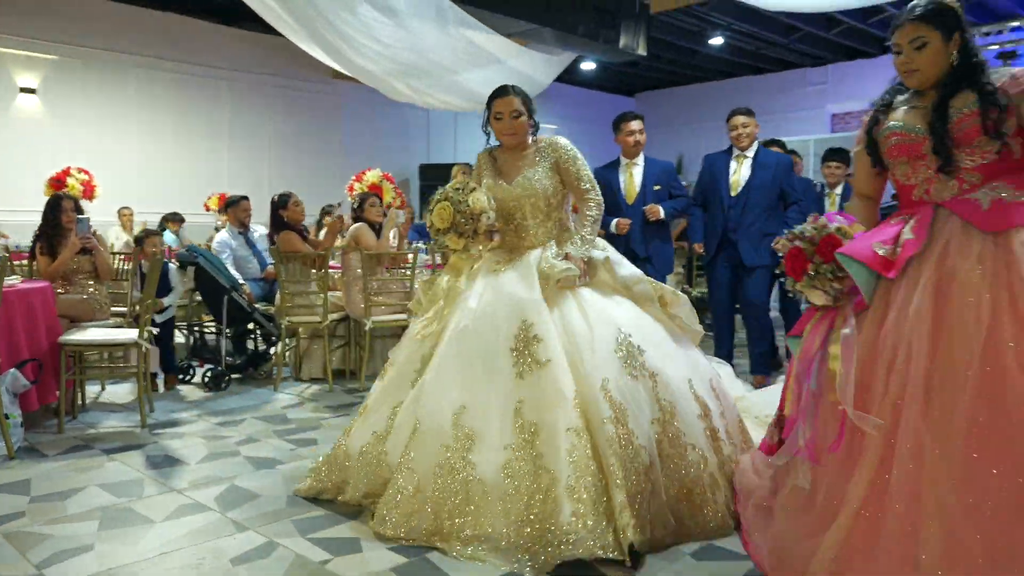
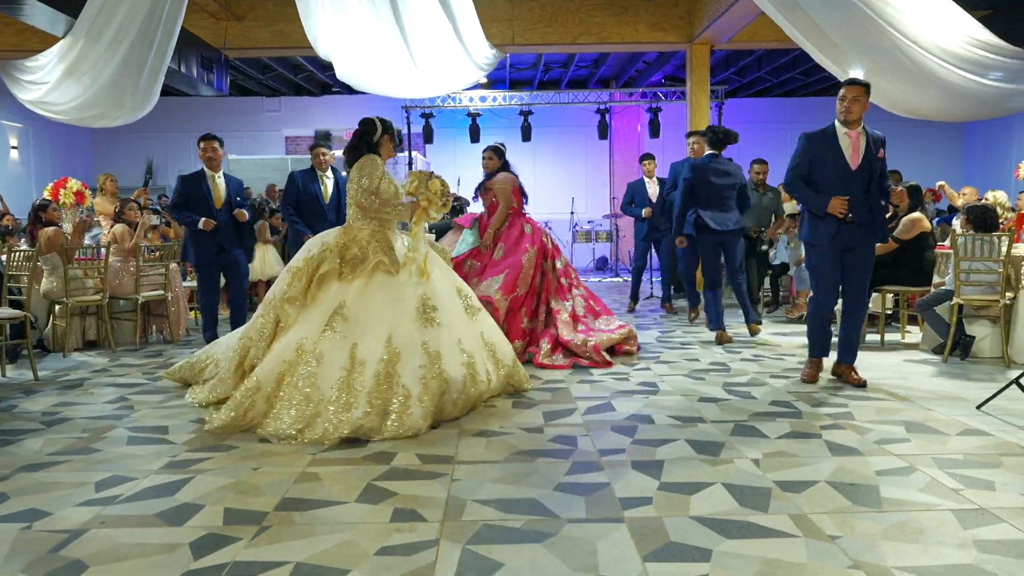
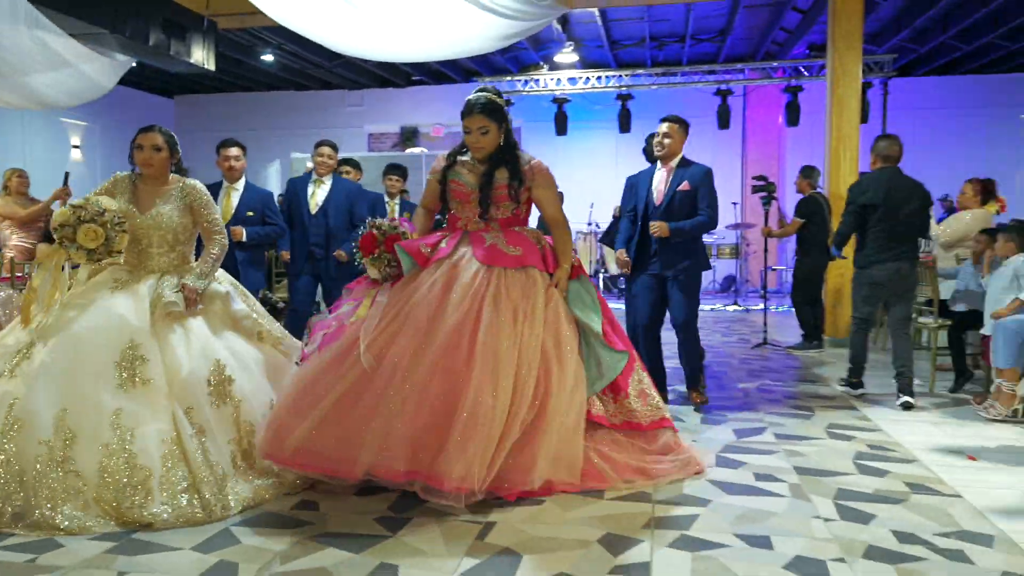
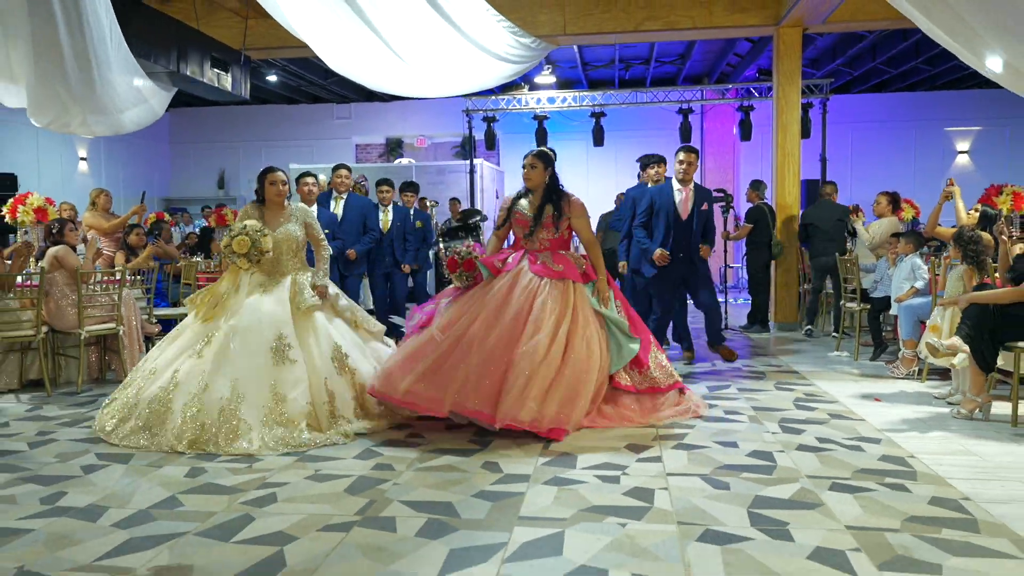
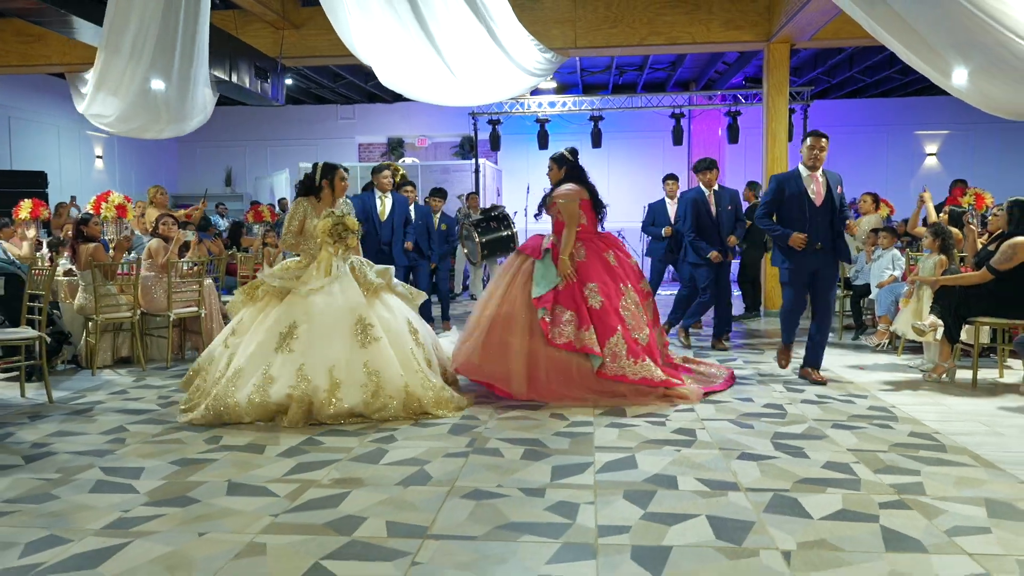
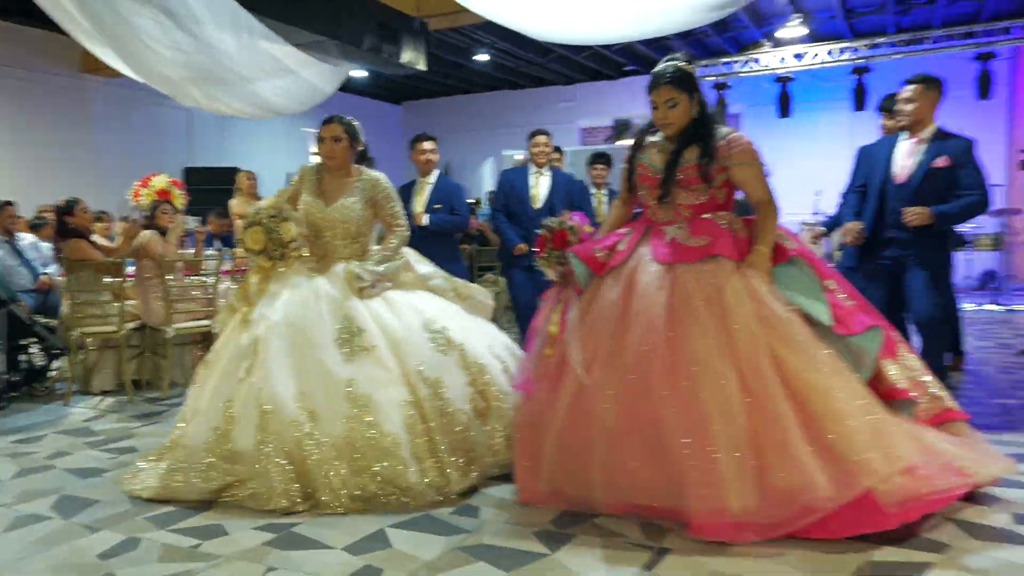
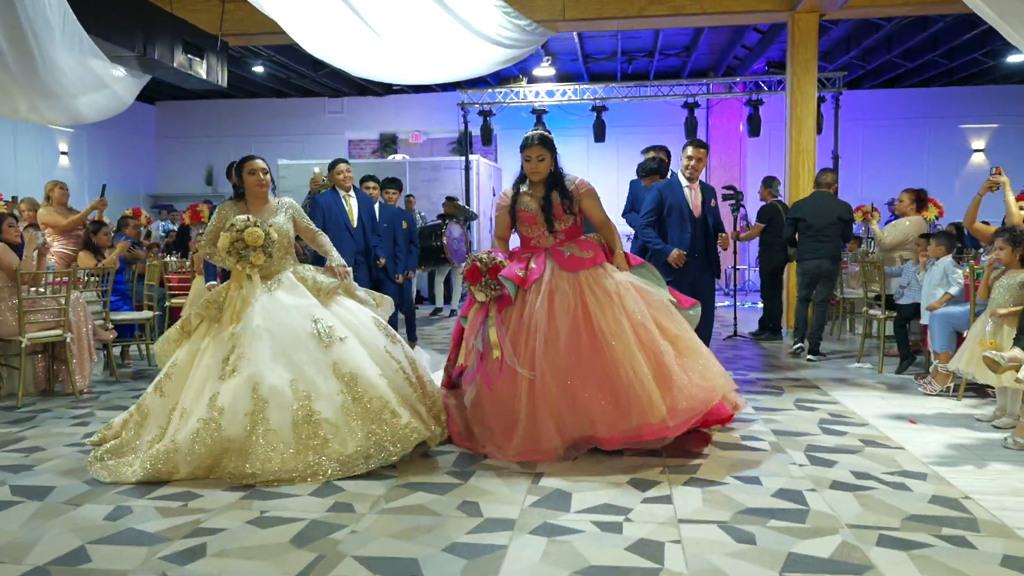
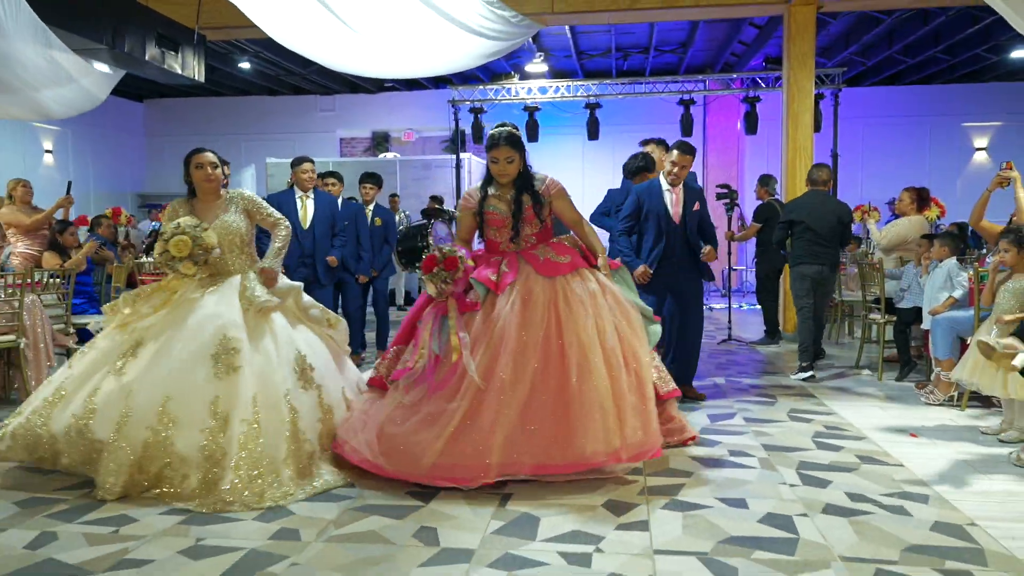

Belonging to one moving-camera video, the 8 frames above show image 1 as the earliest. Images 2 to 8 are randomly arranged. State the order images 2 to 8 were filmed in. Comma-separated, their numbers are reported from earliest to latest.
6, 3, 8, 7, 4, 5, 2
